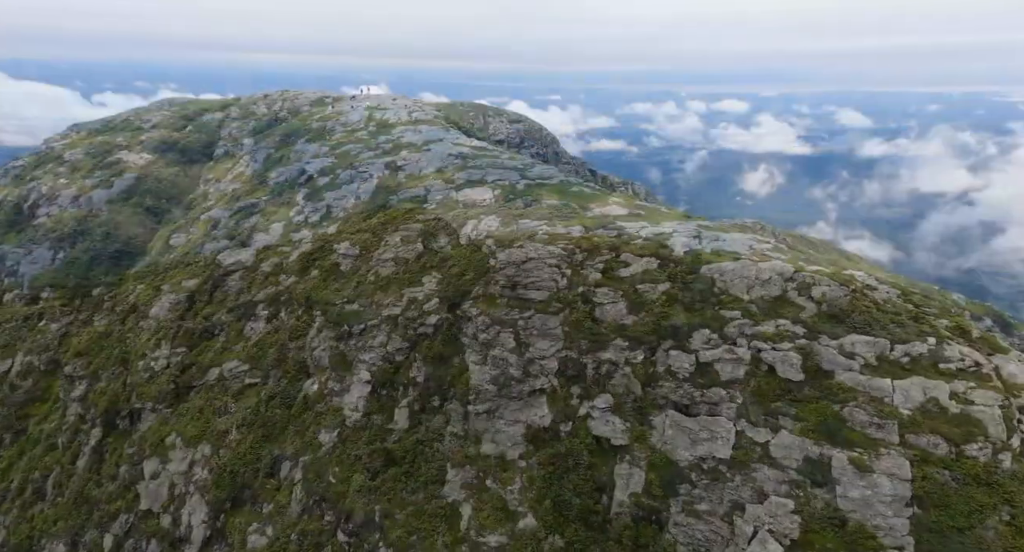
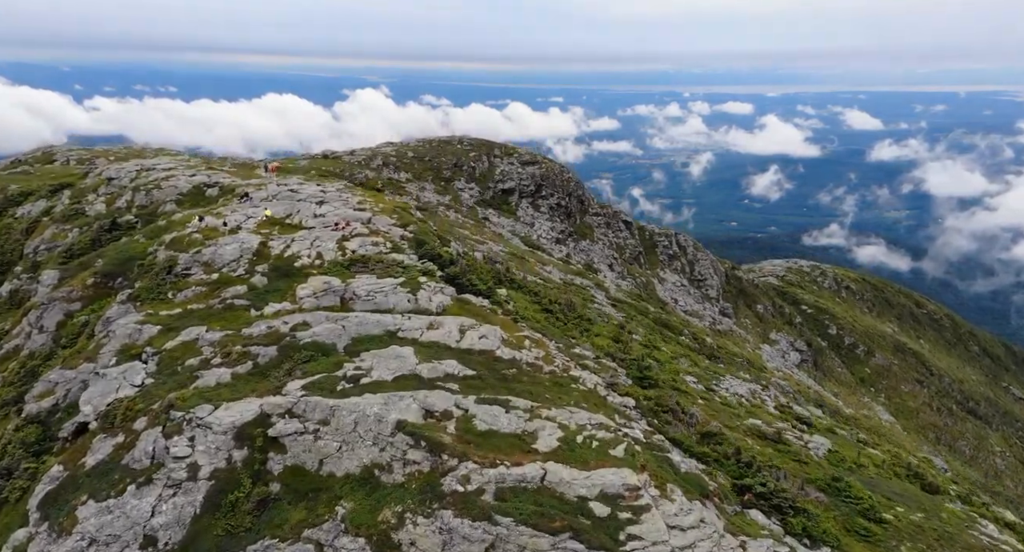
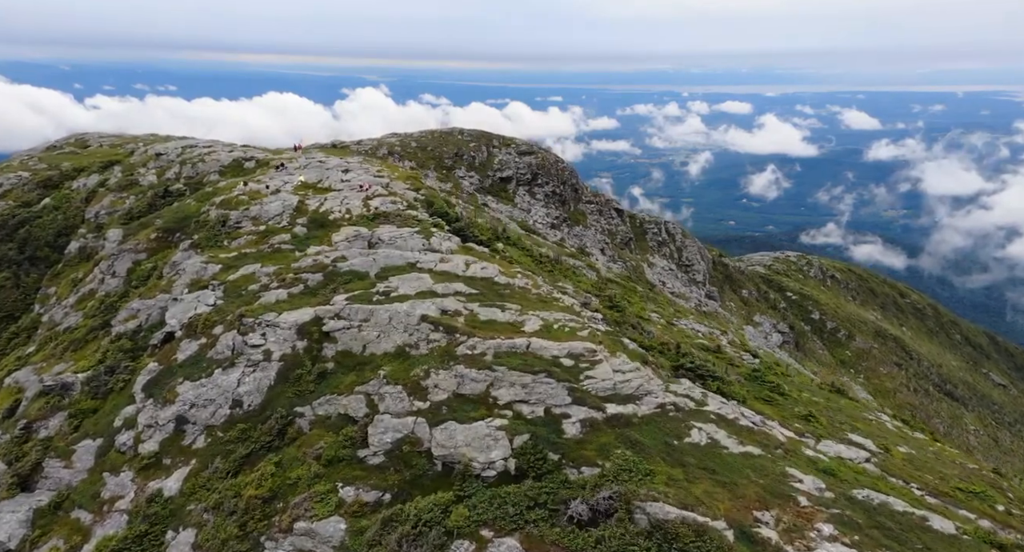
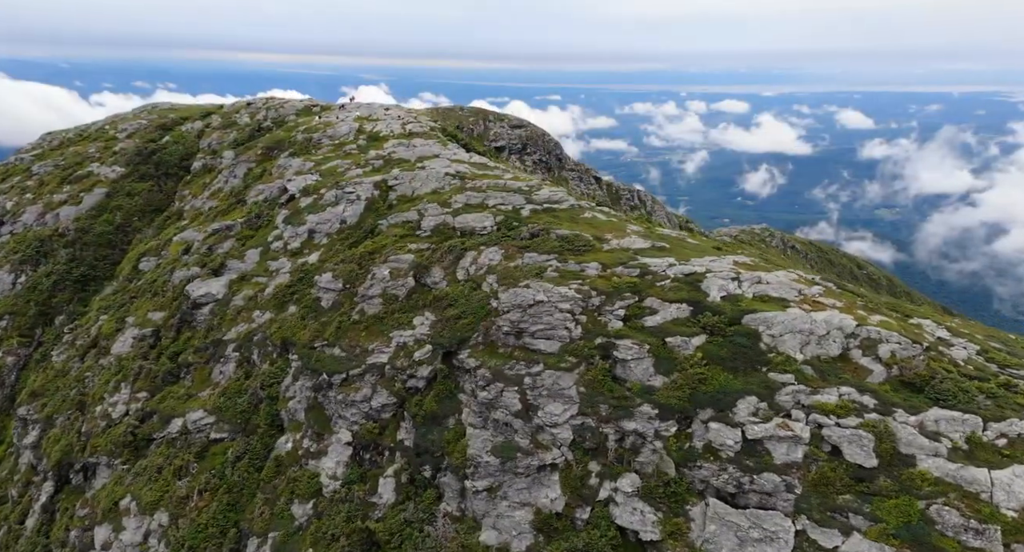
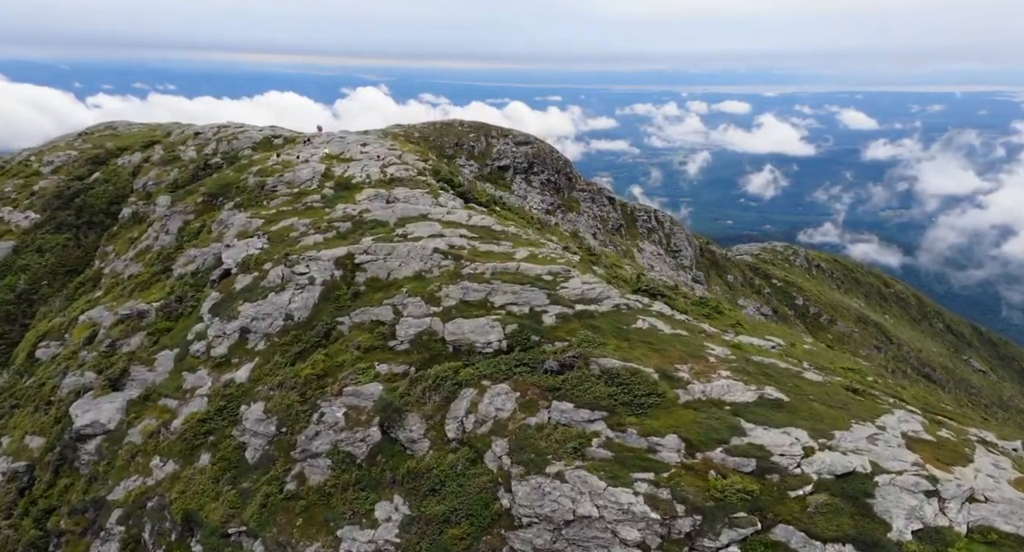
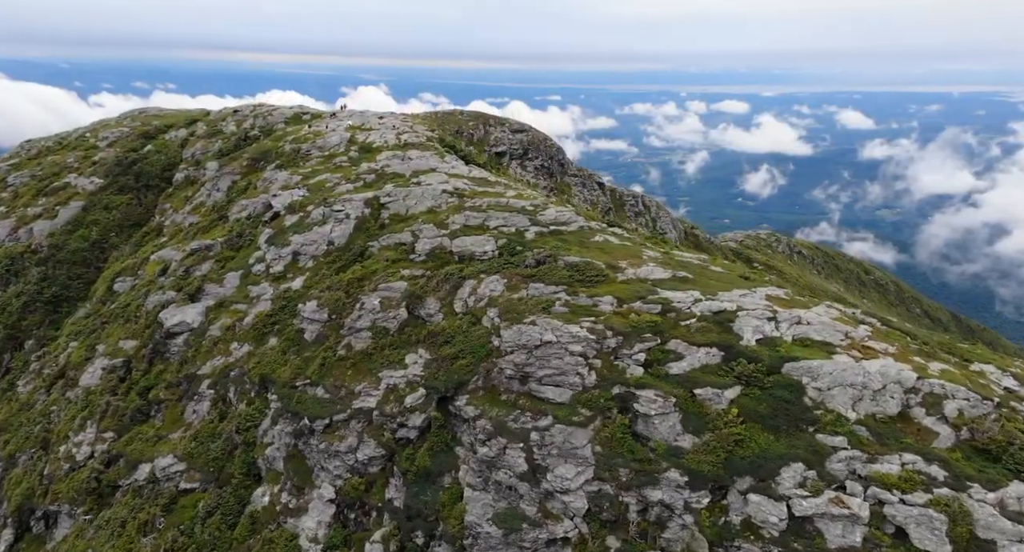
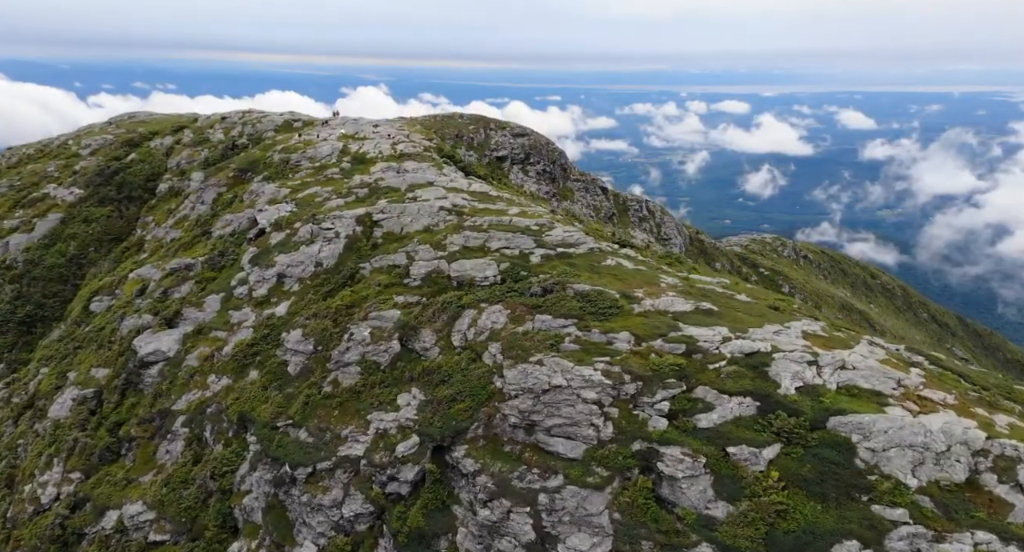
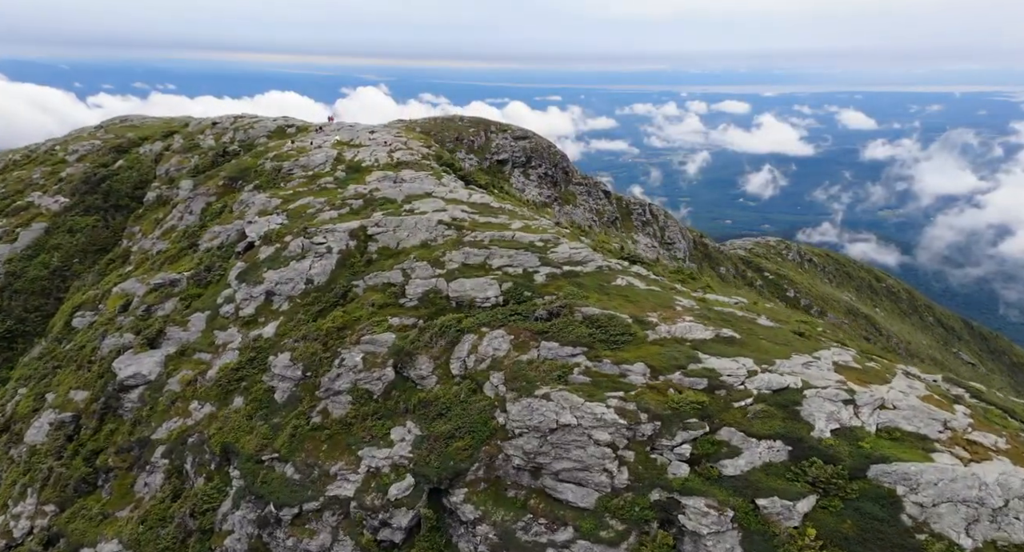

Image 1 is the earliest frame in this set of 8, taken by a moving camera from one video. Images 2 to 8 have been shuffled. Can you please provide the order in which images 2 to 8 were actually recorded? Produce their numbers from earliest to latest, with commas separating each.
4, 6, 7, 8, 5, 3, 2
